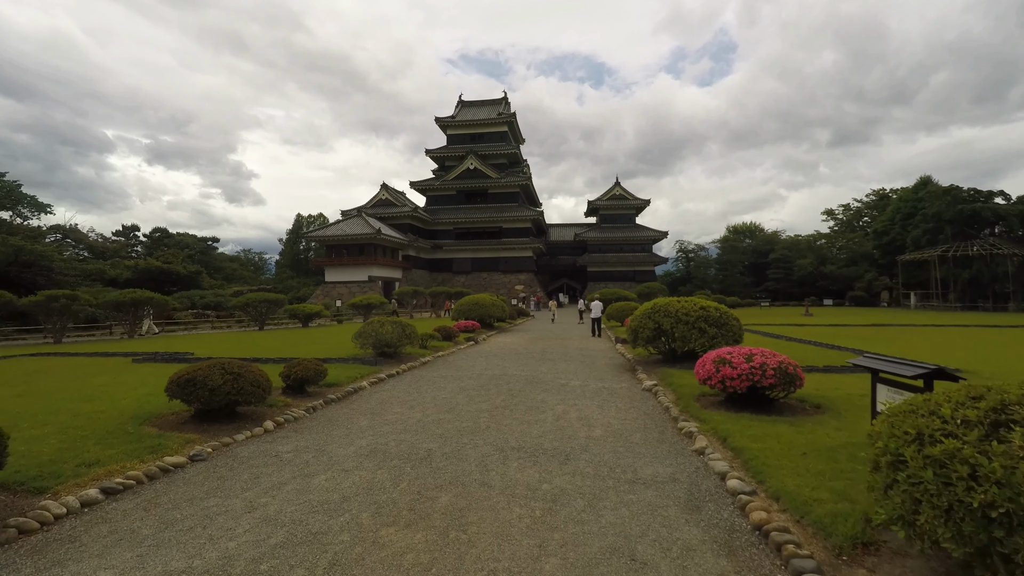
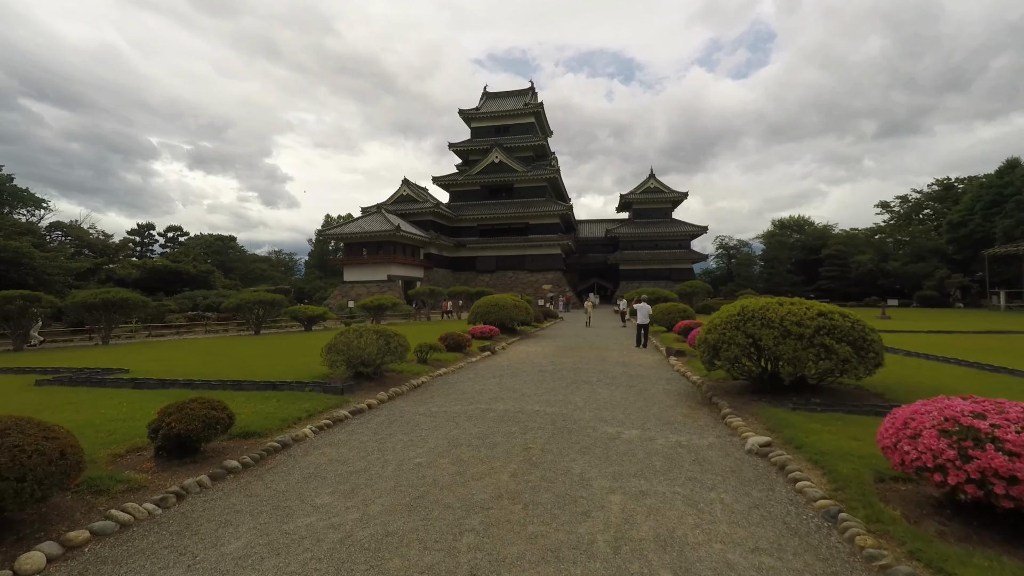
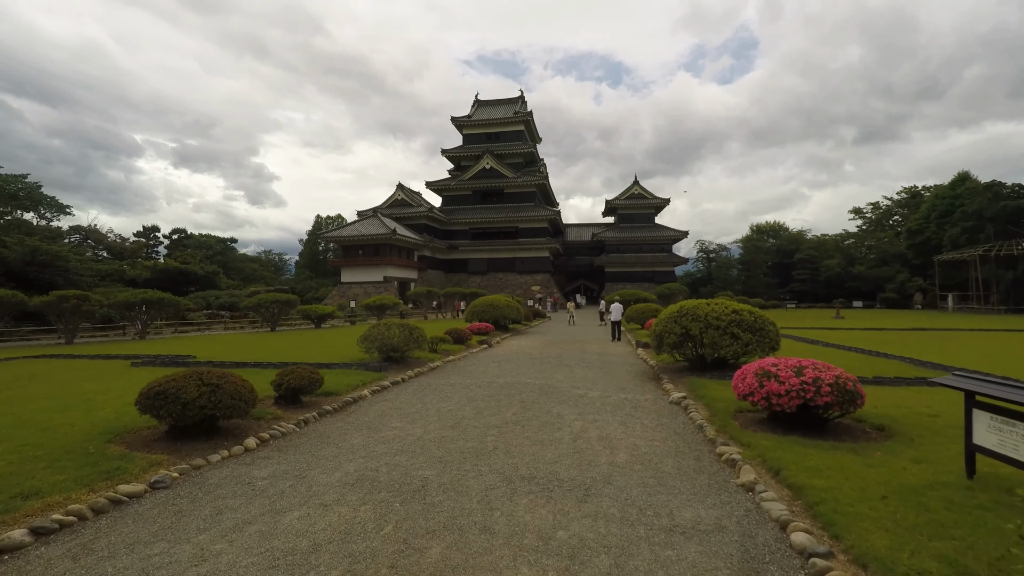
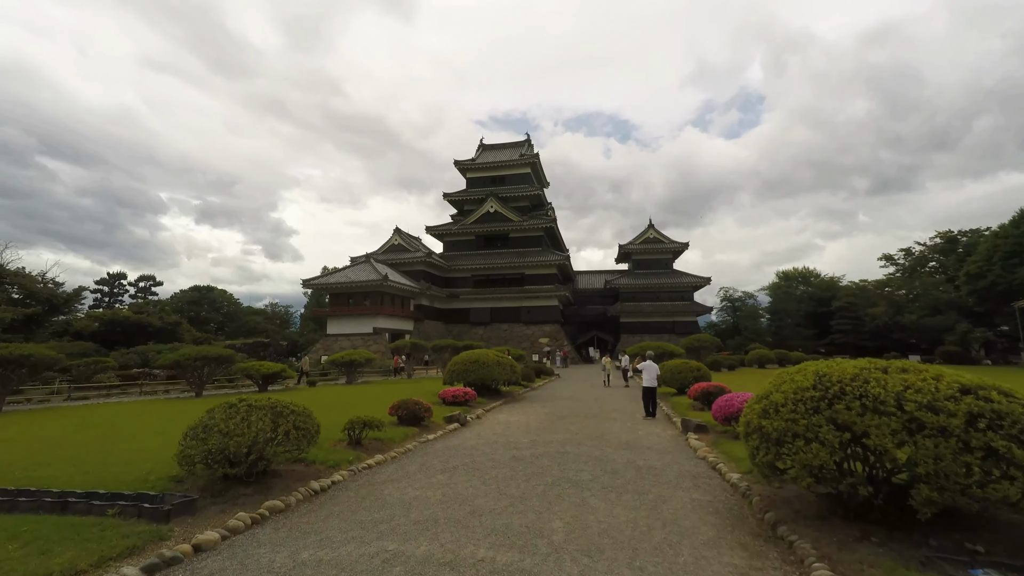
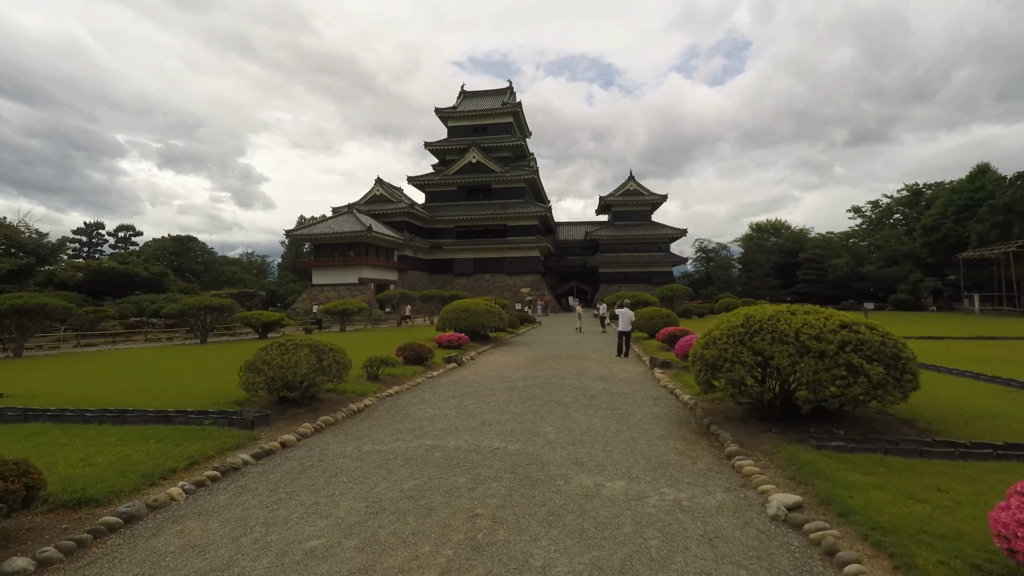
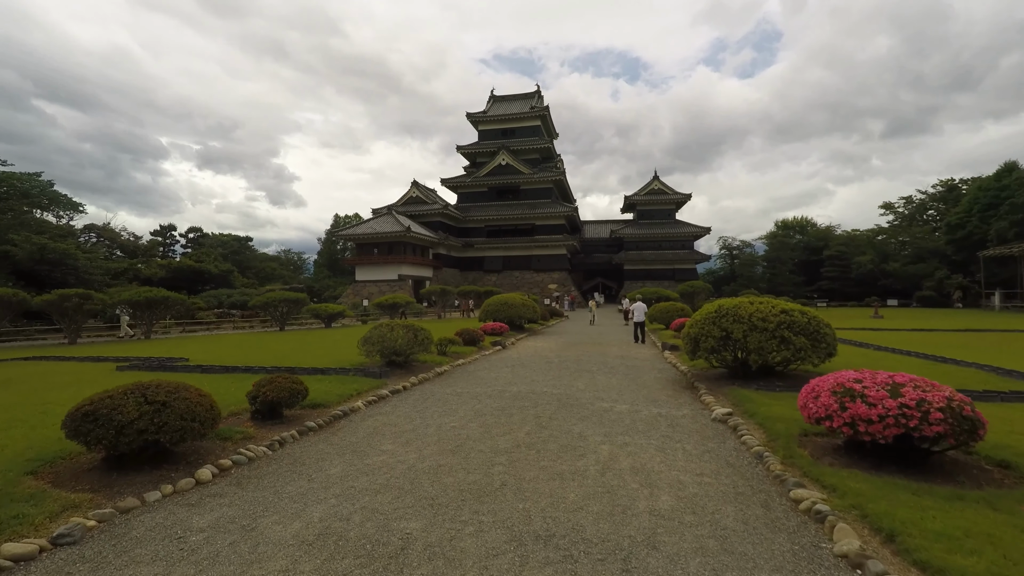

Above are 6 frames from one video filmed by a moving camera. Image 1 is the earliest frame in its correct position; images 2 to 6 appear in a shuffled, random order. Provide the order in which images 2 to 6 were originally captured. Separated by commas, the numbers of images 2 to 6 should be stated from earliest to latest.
3, 6, 2, 5, 4
